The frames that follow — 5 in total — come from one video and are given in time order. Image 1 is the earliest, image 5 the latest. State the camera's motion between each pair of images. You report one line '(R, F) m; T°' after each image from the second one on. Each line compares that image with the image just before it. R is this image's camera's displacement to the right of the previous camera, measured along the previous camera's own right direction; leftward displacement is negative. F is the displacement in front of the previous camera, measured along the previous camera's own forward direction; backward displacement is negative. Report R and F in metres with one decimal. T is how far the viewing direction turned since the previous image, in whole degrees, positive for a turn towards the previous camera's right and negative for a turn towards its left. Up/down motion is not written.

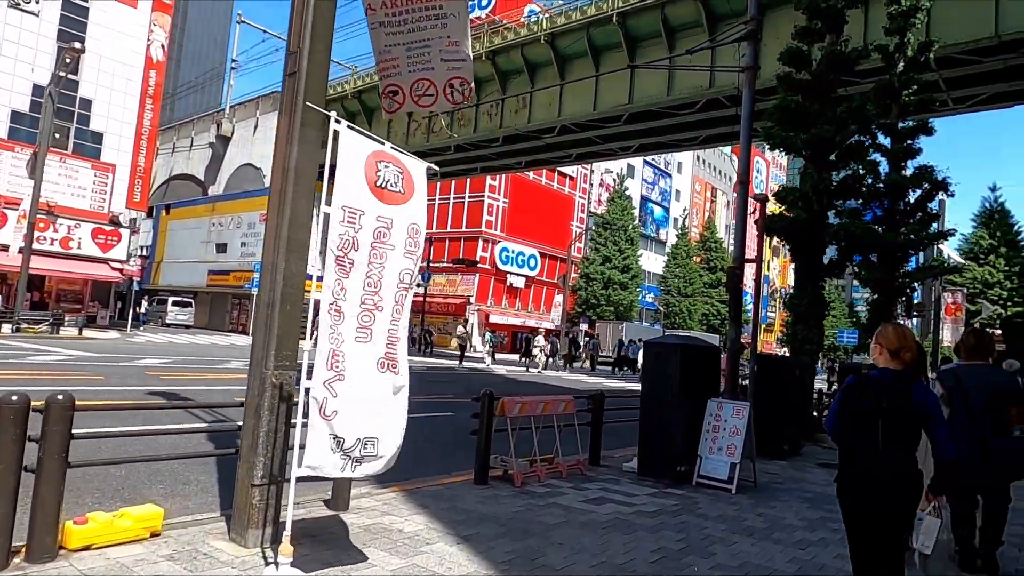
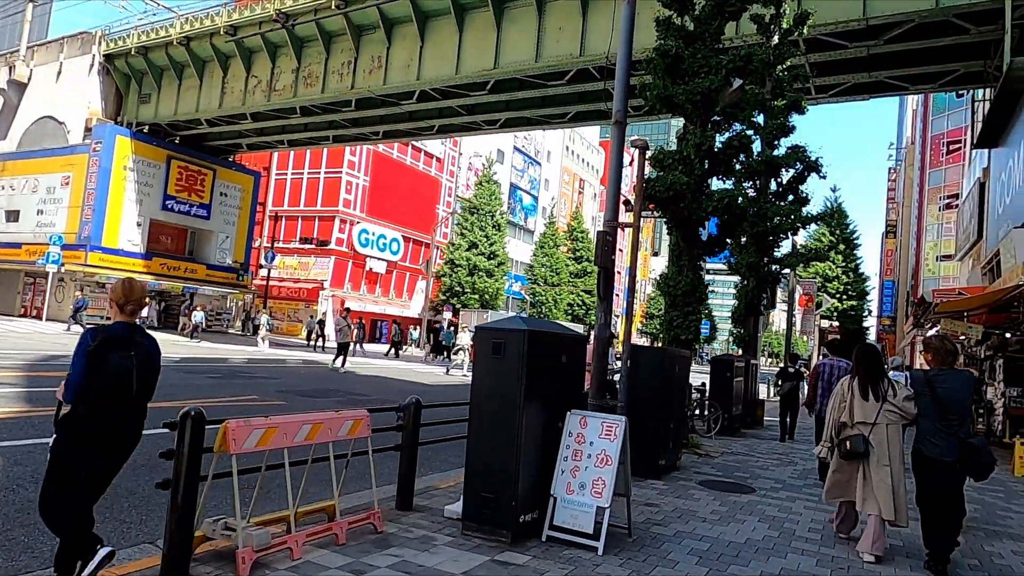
(+0.8, +2.5) m; +11°
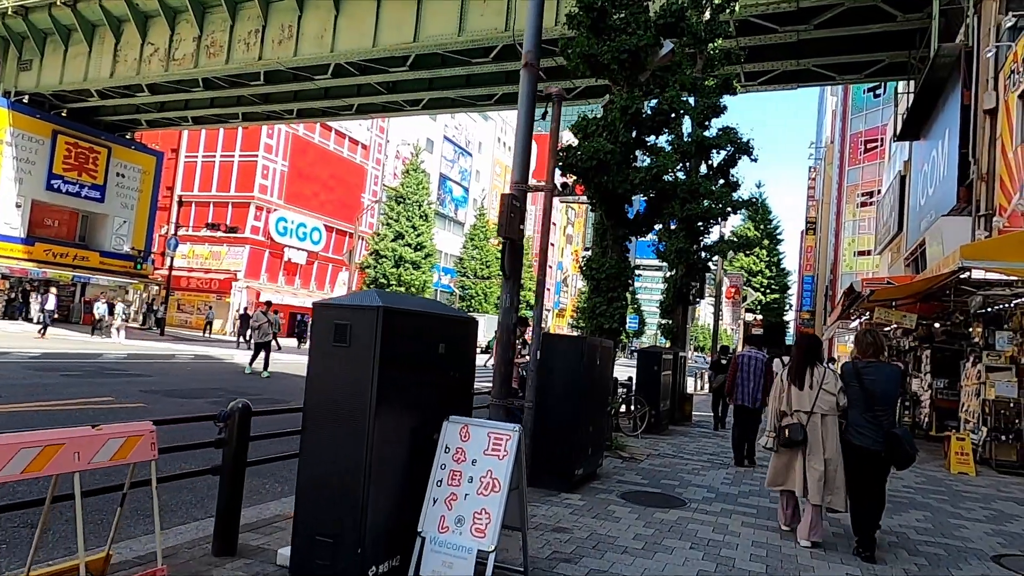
(+0.4, +1.3) m; +6°
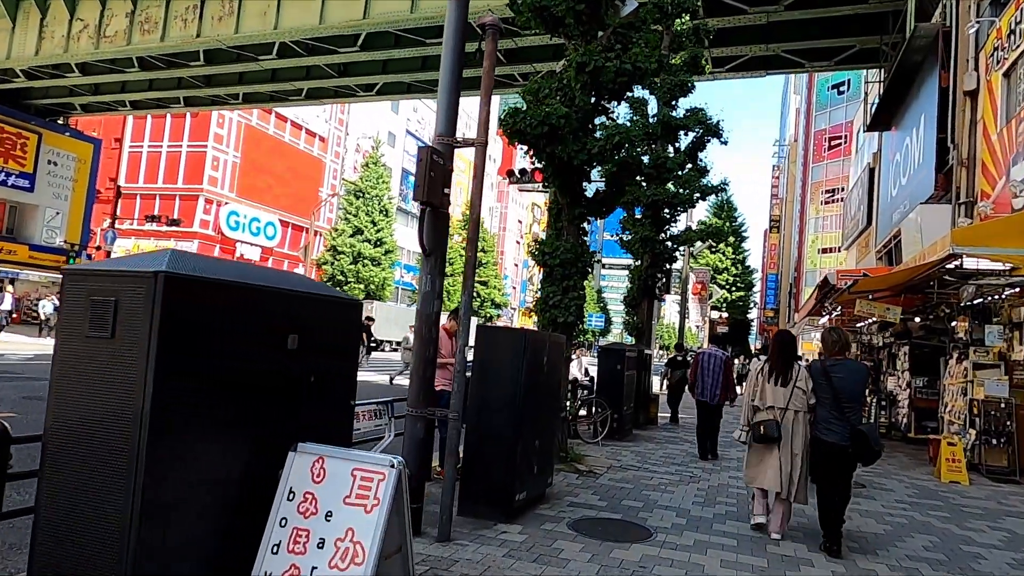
(+0.3, +1.2) m; +3°
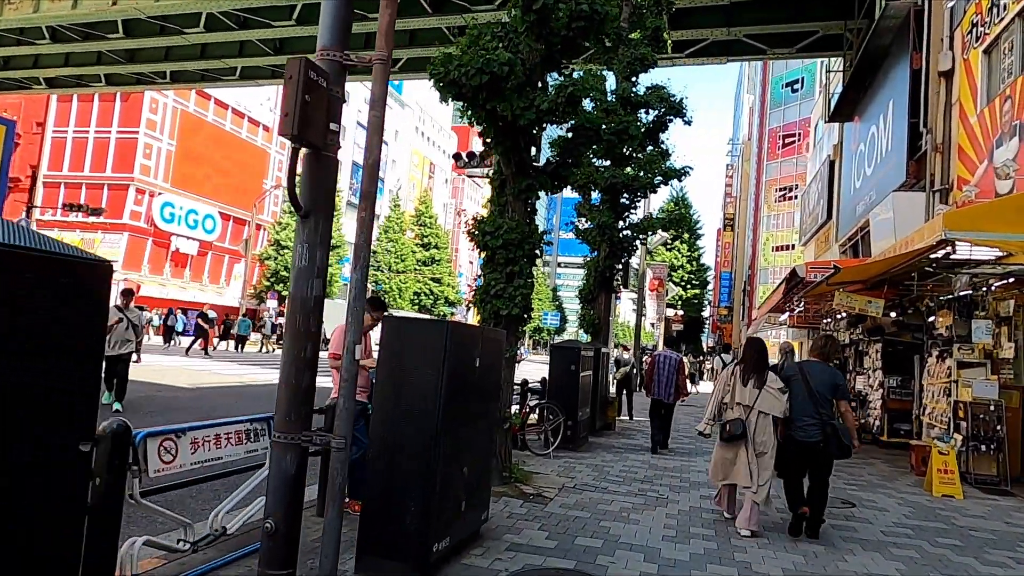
(+0.2, +1.3) m; +4°
